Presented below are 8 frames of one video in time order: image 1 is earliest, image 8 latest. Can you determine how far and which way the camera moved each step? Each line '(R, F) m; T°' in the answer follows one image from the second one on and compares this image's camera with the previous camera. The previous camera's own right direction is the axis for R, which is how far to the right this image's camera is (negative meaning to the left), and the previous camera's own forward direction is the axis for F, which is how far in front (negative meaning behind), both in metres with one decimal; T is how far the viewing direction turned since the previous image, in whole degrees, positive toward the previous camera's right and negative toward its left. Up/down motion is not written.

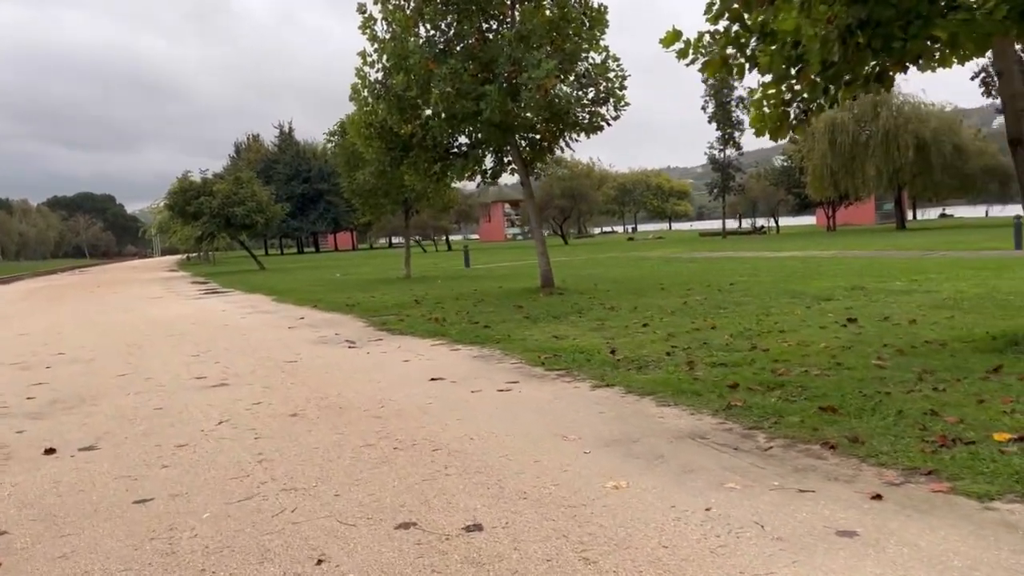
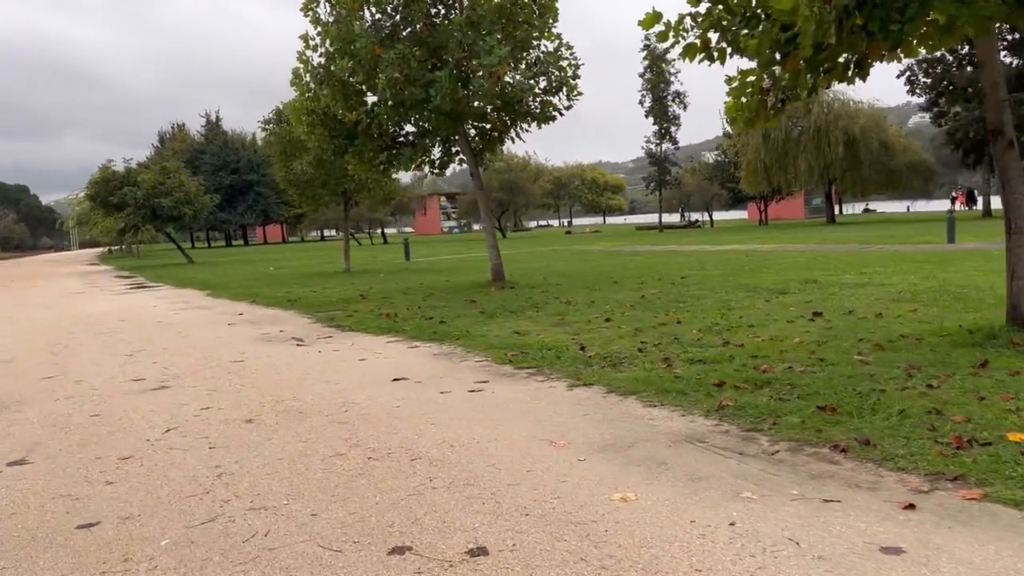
(-0.3, +0.4) m; +4°
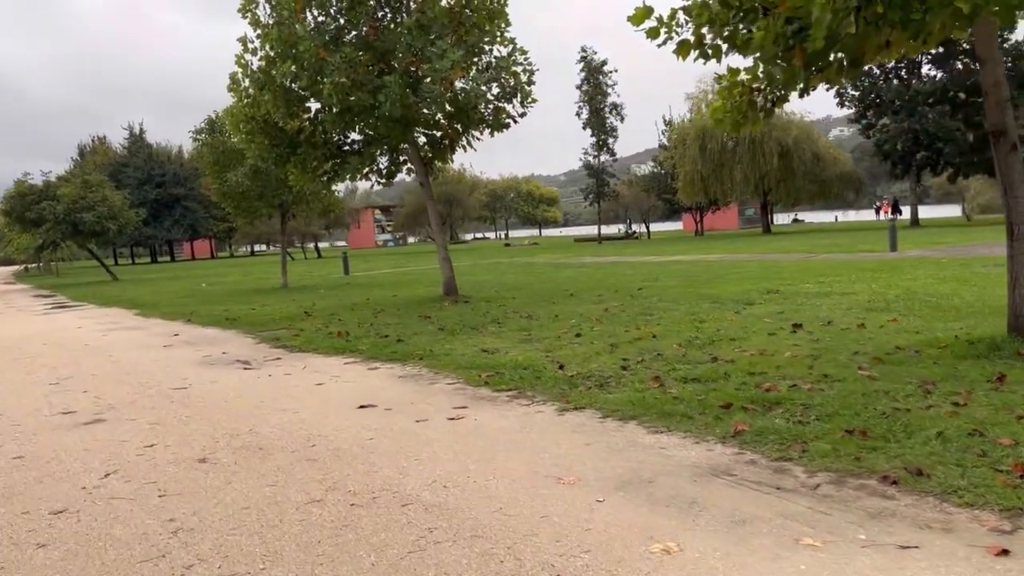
(-0.4, +0.6) m; +4°
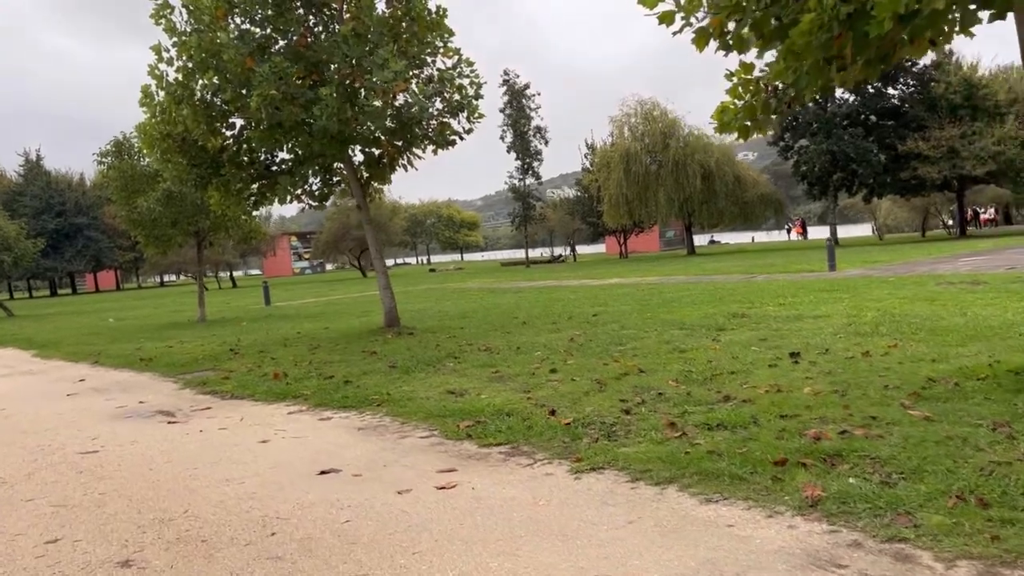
(-0.5, +1.1) m; +6°
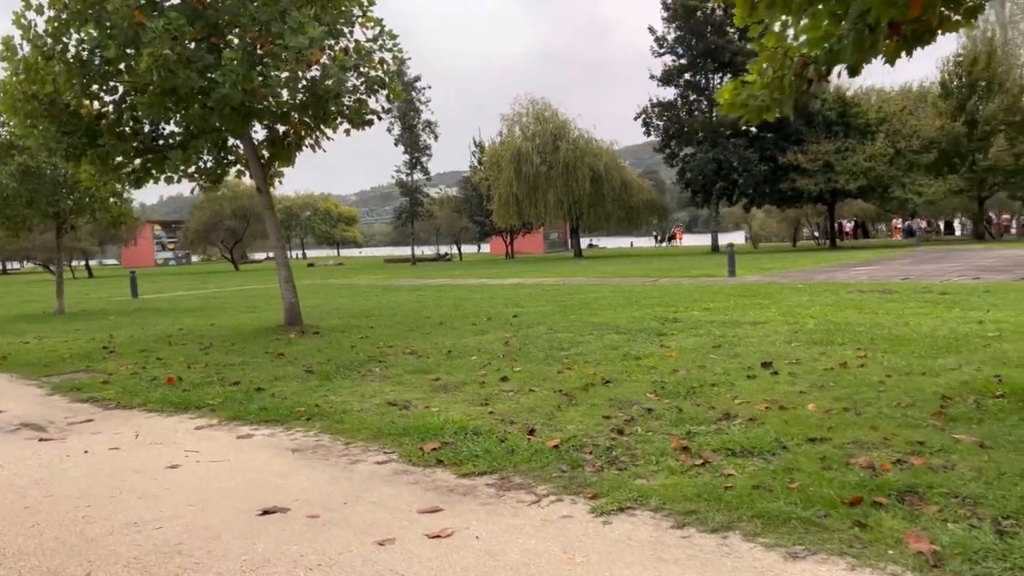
(-0.7, +1.1) m; +9°
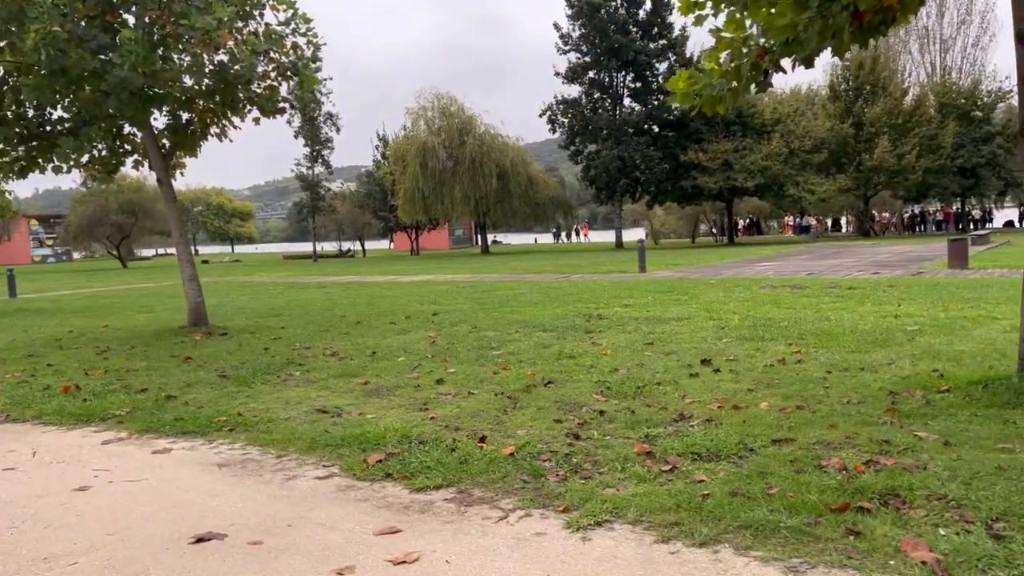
(-0.3, +0.4) m; +7°
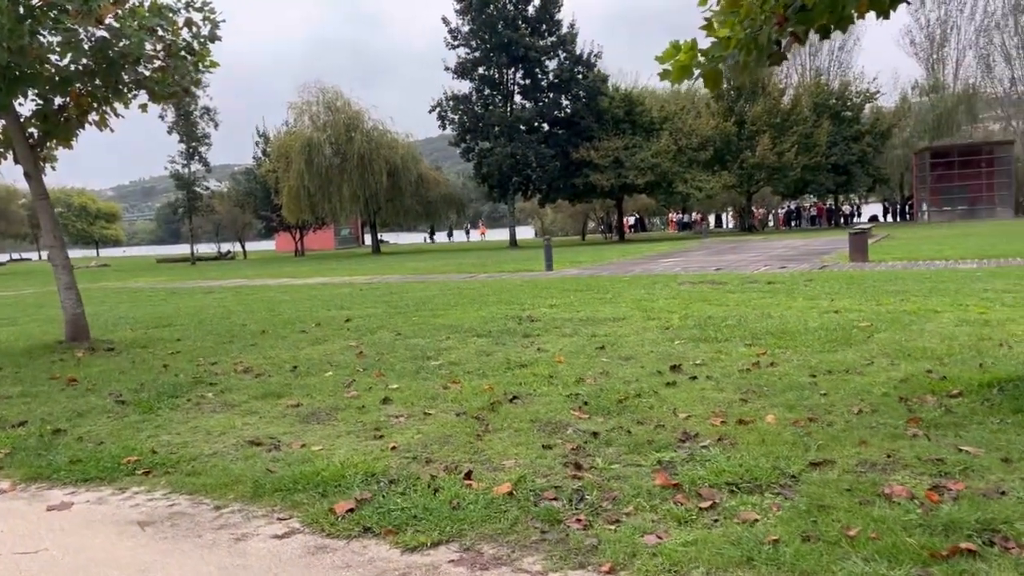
(-0.6, +0.9) m; +8°
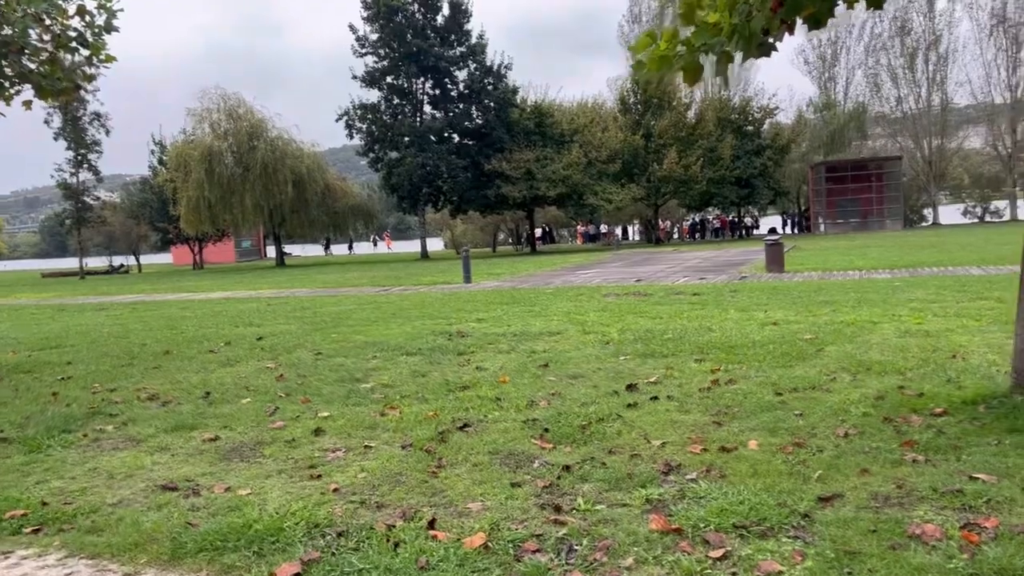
(-0.3, +0.6) m; +6°
